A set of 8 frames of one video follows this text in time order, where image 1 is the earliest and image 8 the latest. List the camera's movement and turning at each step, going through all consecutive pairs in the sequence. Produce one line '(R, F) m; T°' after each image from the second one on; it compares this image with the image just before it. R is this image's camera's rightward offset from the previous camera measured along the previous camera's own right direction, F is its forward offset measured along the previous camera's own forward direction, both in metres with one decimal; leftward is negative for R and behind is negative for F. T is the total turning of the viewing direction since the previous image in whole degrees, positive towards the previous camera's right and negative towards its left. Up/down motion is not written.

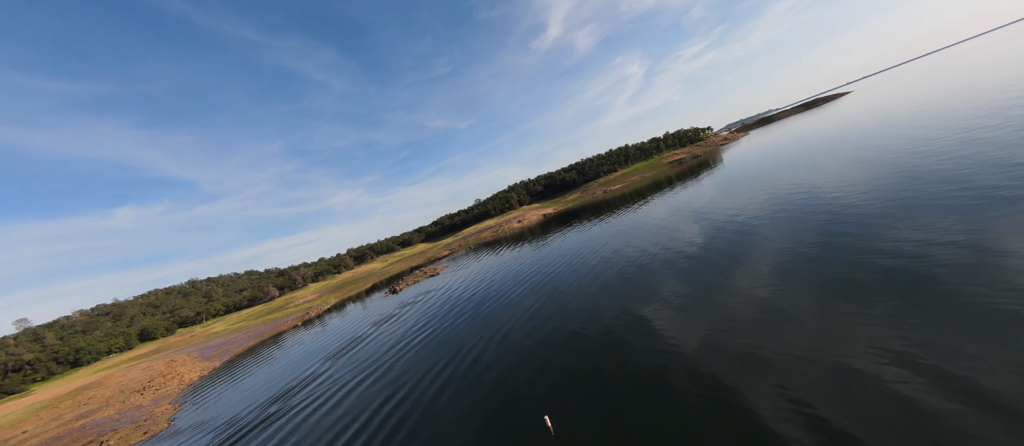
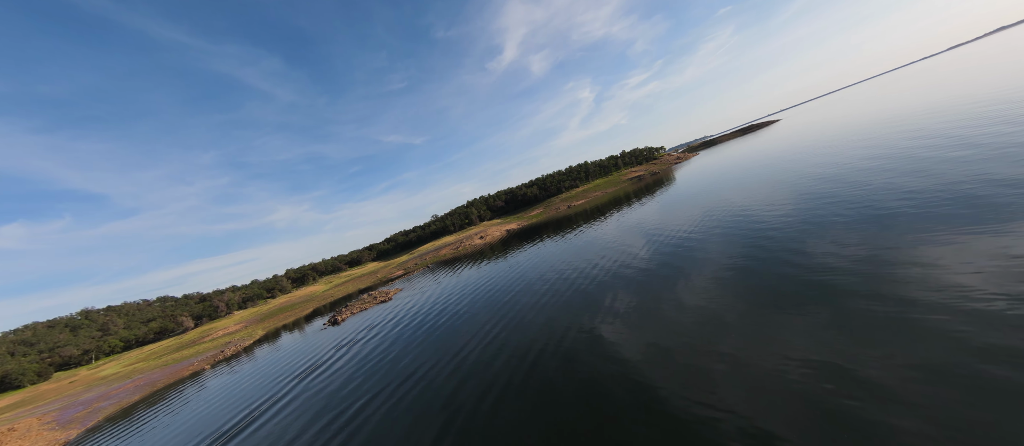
(-0.3, +1.1) m; +8°
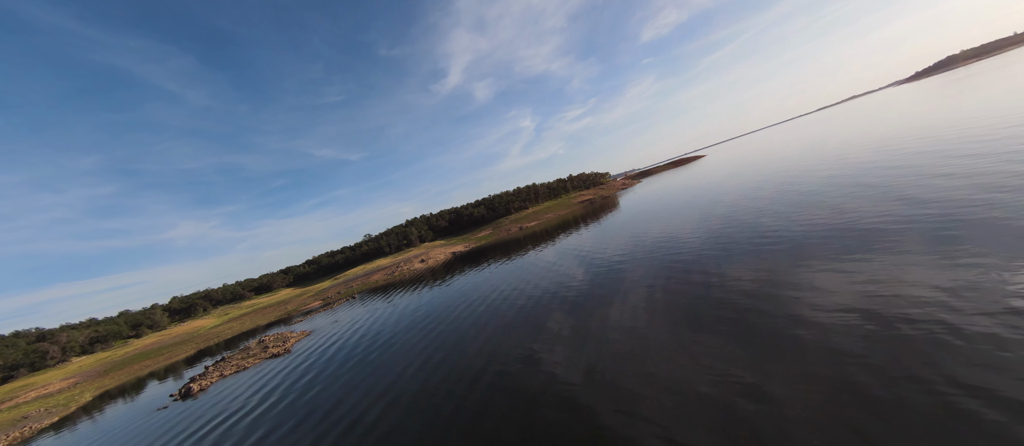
(-0.4, +1.7) m; +11°
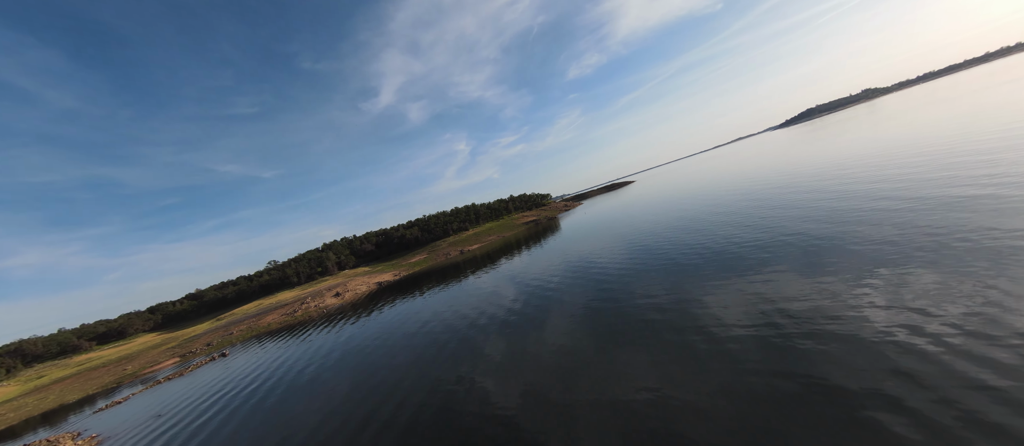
(-0.3, +1.8) m; +12°
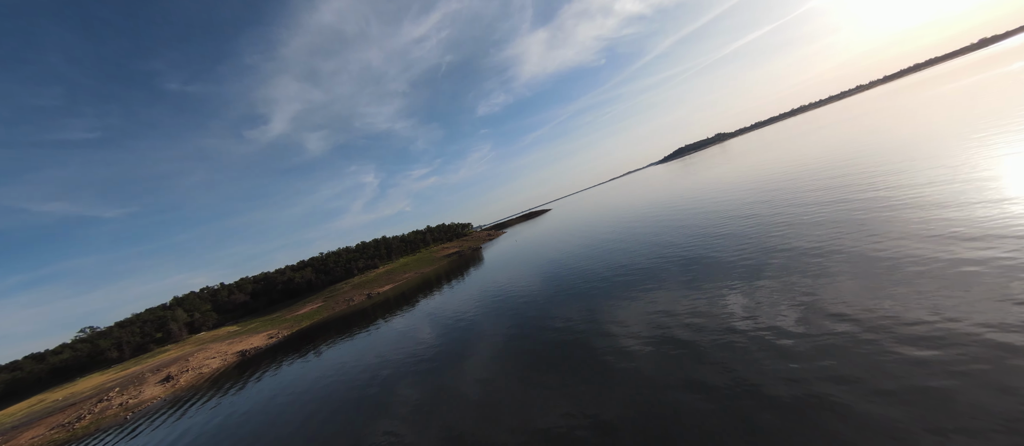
(-0.2, +1.6) m; +16°
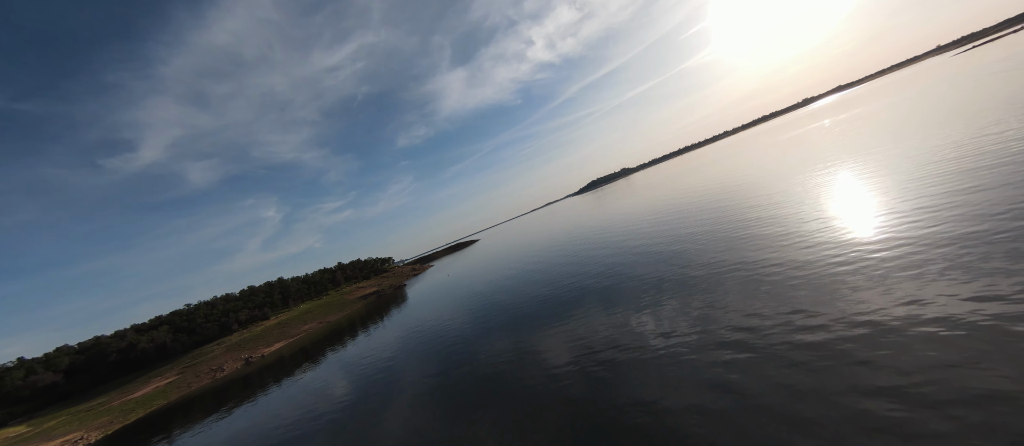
(-0.2, +0.9) m; +14°
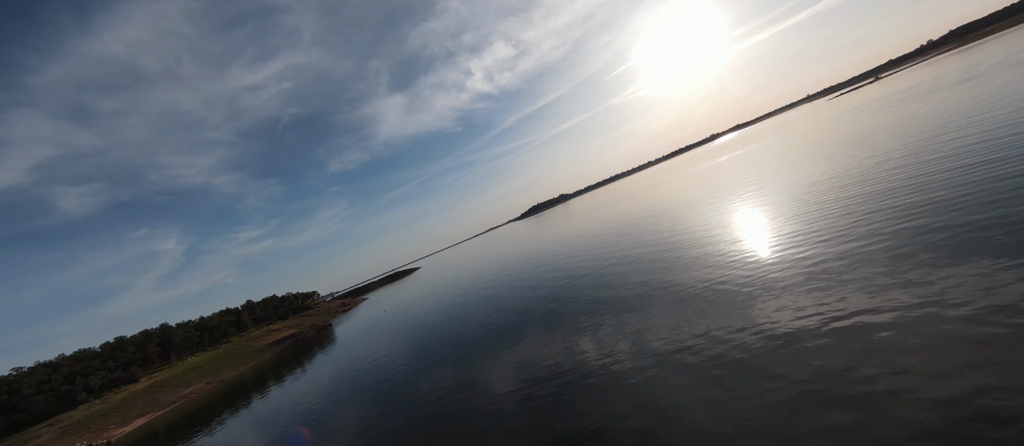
(0.0, +0.4) m; +11°
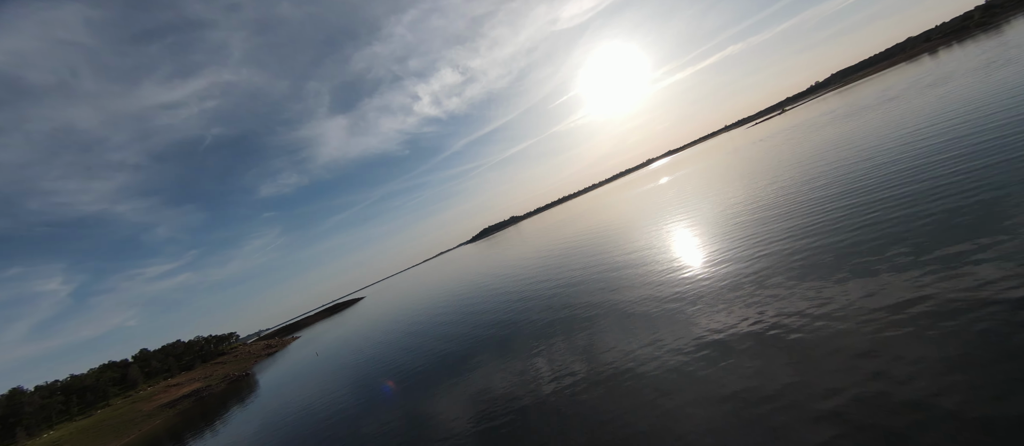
(+0.1, +0.1) m; +9°
